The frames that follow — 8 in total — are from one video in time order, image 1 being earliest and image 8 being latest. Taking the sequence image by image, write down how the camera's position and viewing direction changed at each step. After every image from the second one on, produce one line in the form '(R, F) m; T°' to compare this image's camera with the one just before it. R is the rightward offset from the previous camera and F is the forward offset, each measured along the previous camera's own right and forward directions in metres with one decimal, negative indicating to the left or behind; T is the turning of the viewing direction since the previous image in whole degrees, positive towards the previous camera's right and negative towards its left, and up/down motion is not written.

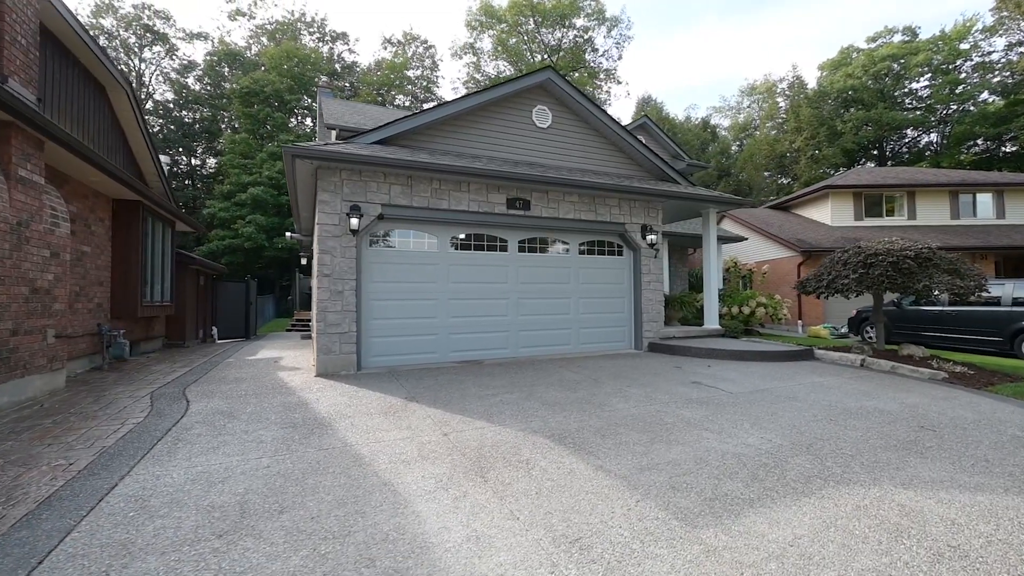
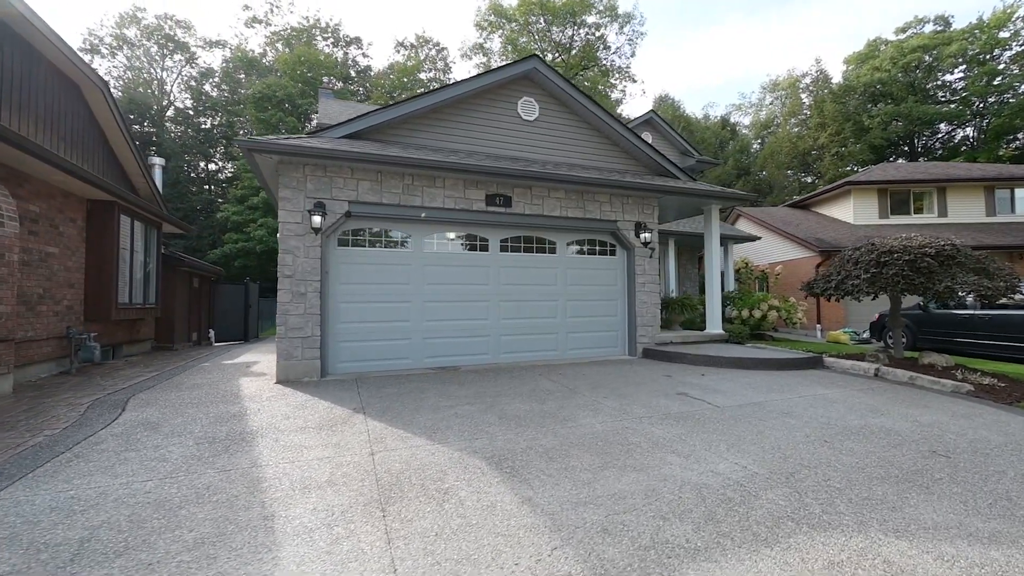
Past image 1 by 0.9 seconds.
(+0.6, +0.5) m; -3°
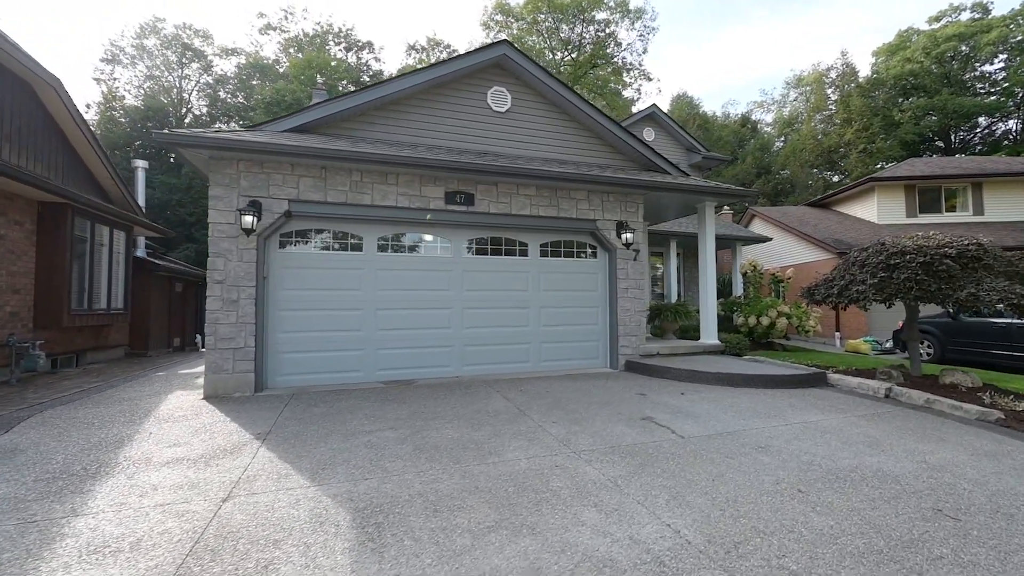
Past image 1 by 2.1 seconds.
(+0.9, +0.7) m; -3°
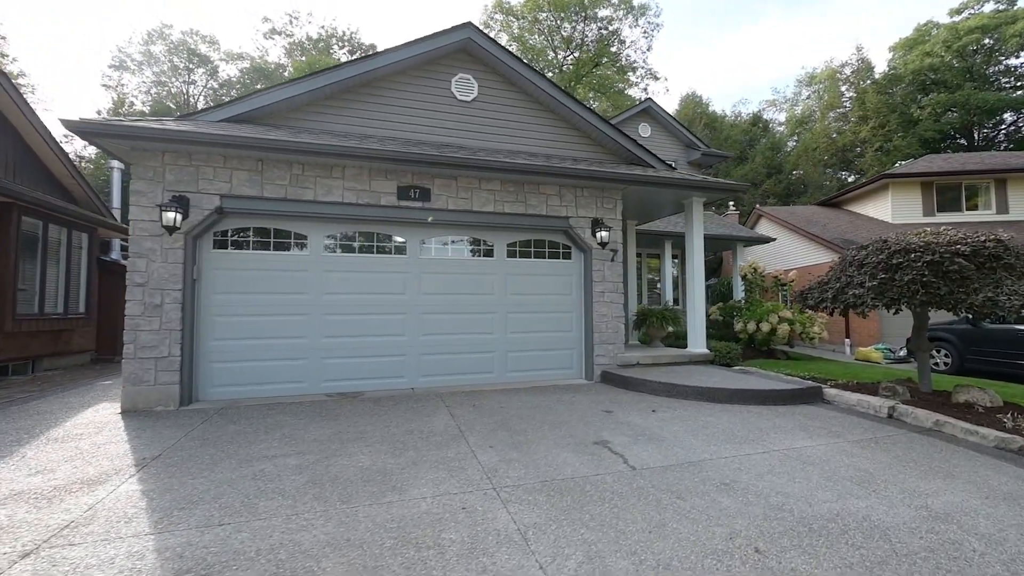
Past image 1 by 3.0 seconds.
(+0.7, +0.6) m; -2°
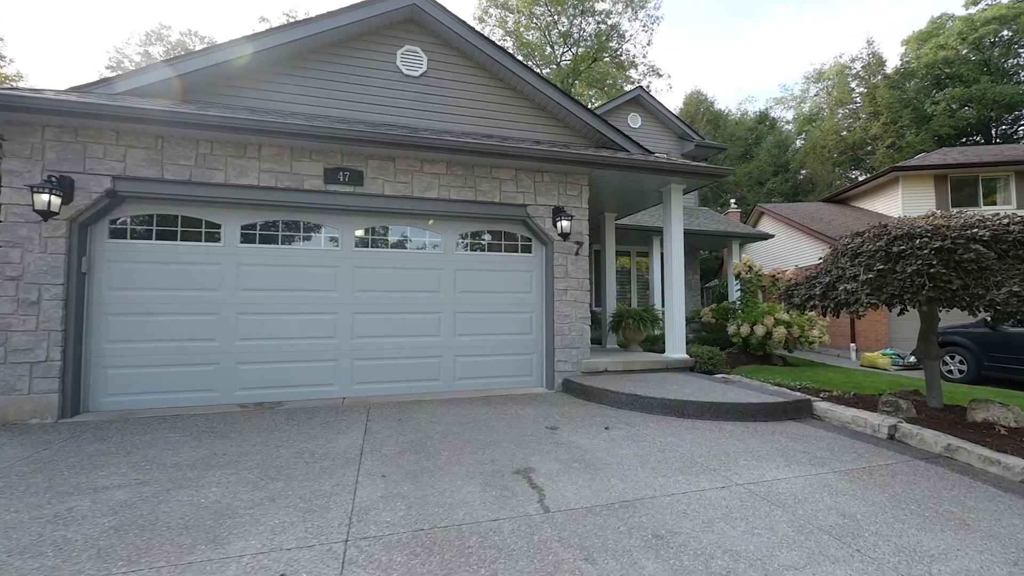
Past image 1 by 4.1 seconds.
(+0.8, +0.8) m; -1°
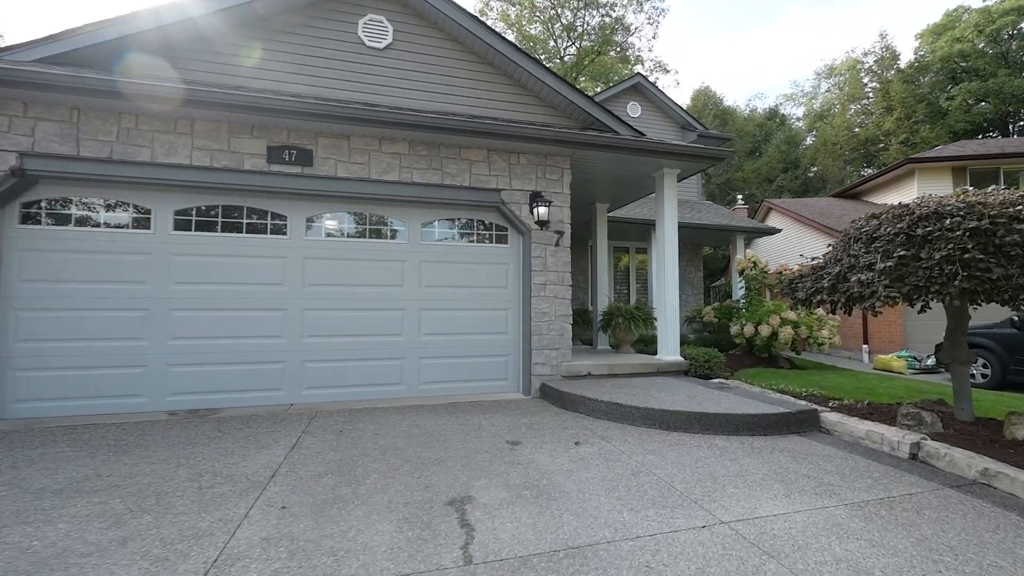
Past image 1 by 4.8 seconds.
(+0.4, +0.6) m; -1°
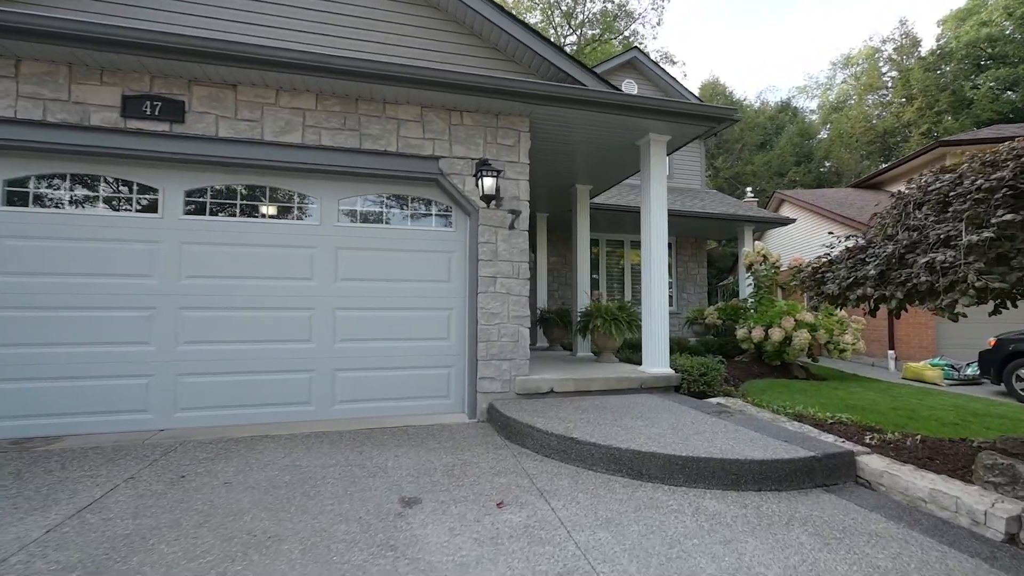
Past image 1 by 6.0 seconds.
(+0.6, +1.2) m; -1°
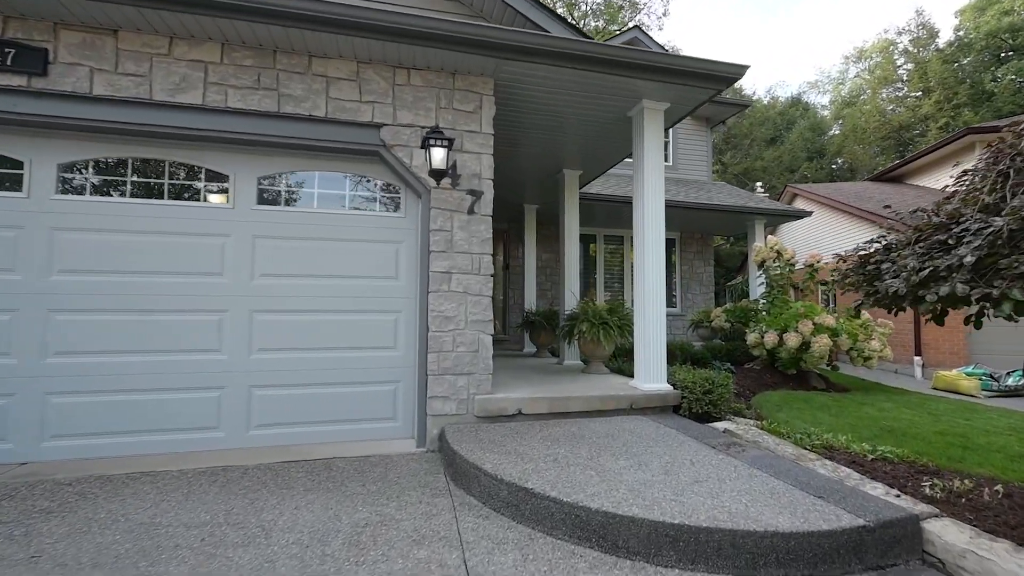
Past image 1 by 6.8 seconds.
(+0.4, +0.8) m; -1°
